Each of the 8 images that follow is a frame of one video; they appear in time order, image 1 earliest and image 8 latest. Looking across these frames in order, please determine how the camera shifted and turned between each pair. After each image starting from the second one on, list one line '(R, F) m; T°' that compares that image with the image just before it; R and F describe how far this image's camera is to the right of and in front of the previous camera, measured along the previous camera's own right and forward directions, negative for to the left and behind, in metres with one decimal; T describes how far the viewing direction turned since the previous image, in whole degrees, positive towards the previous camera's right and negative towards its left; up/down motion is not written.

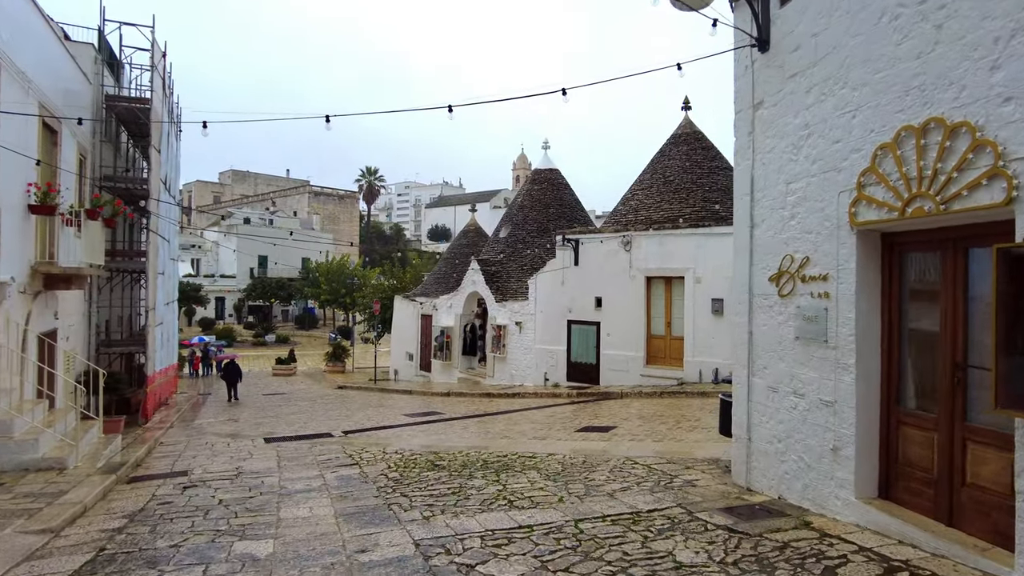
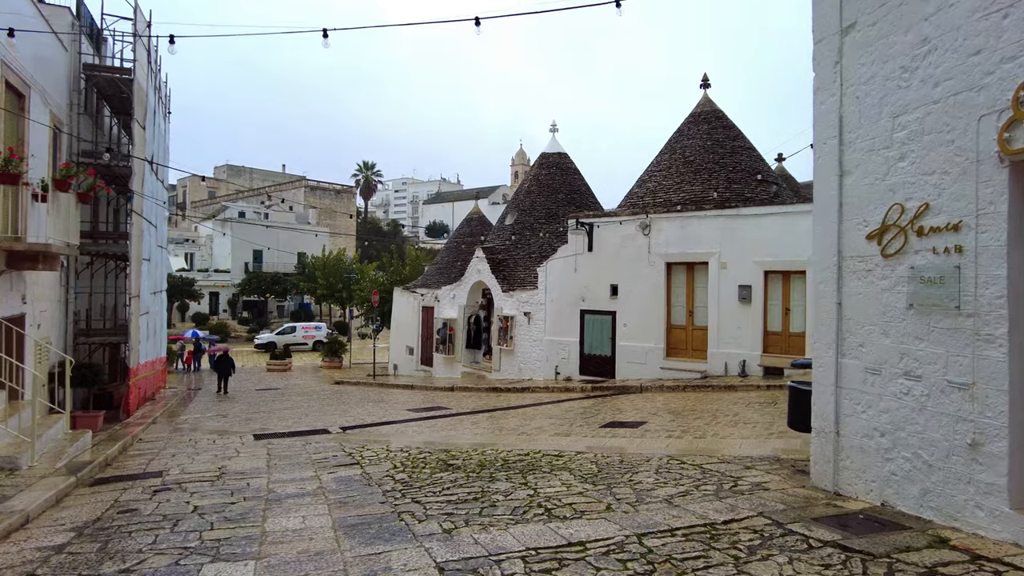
(-0.3, +1.1) m; 0°
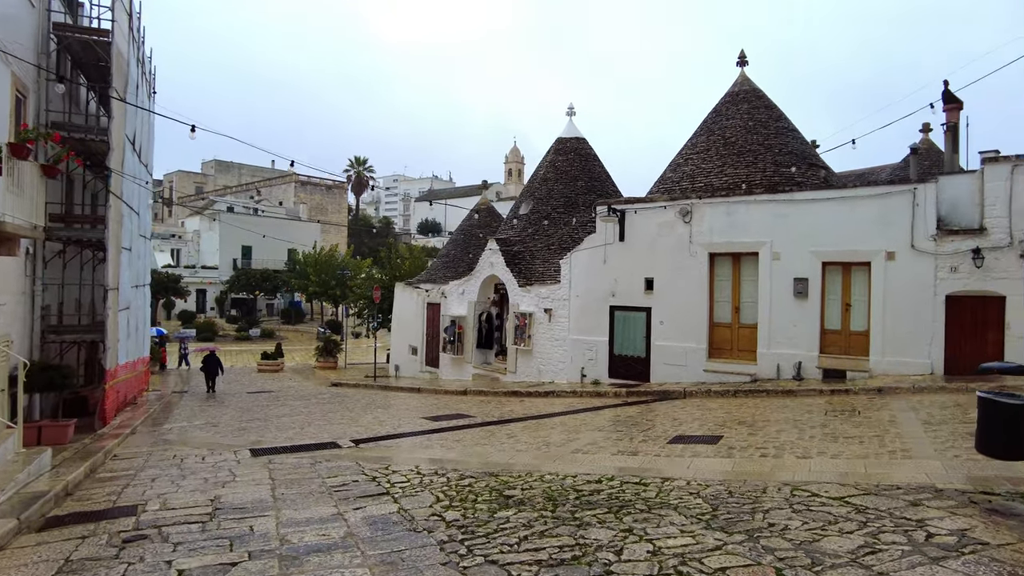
(-0.7, +1.5) m; +1°
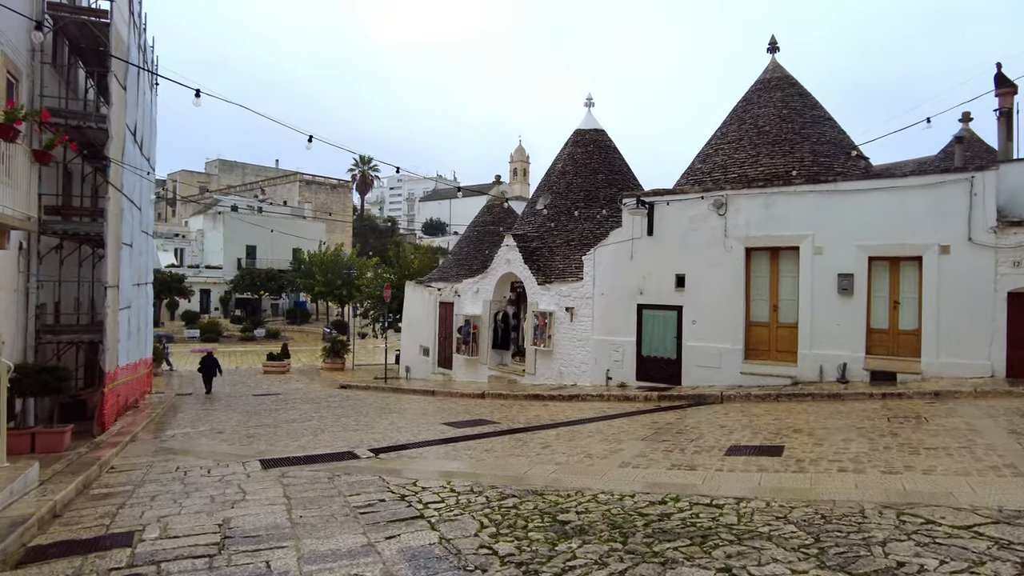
(-0.4, +0.8) m; 0°
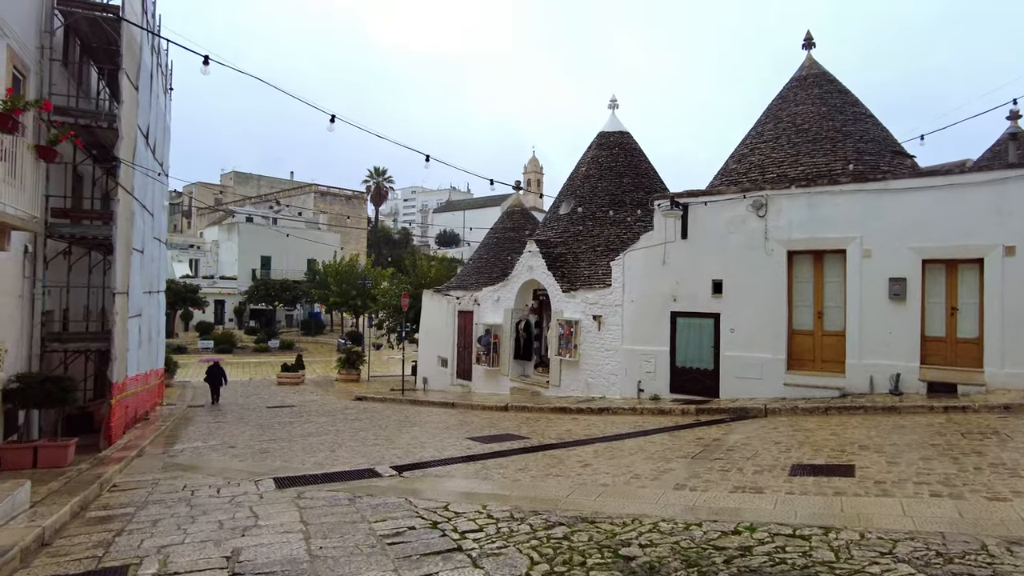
(-0.3, +0.7) m; -1°
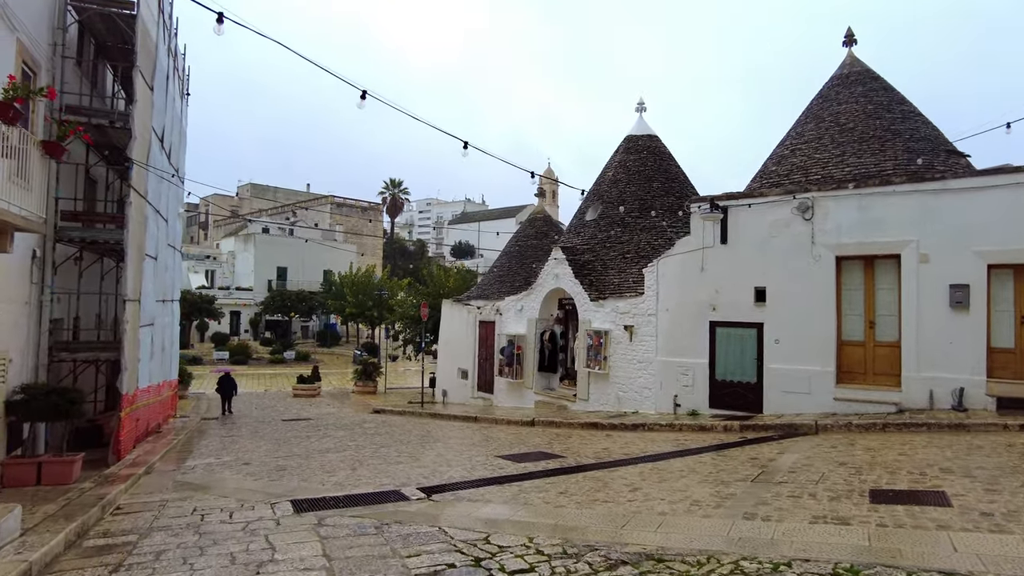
(-0.3, +0.7) m; -1°
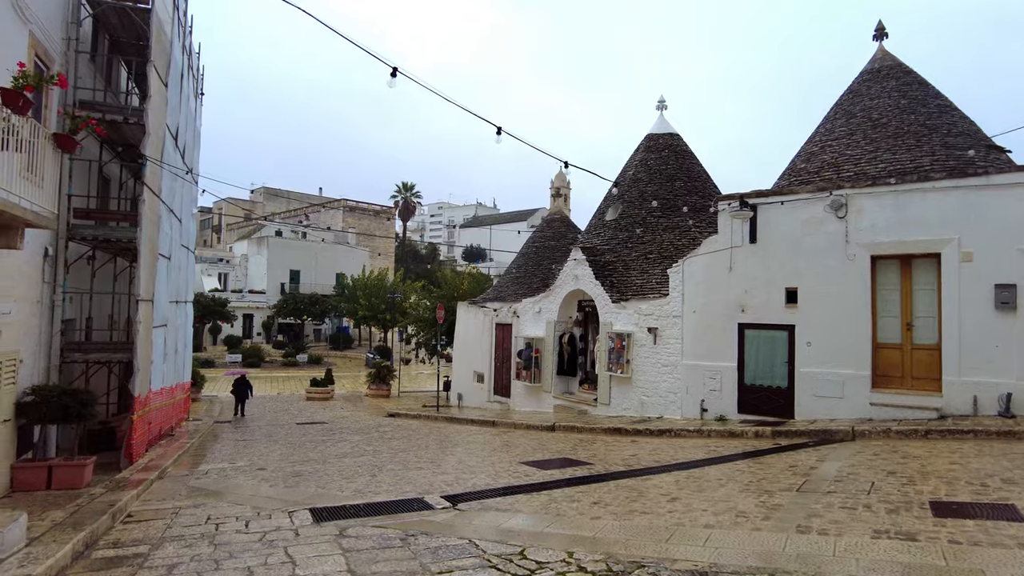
(-0.2, +0.3) m; -1°
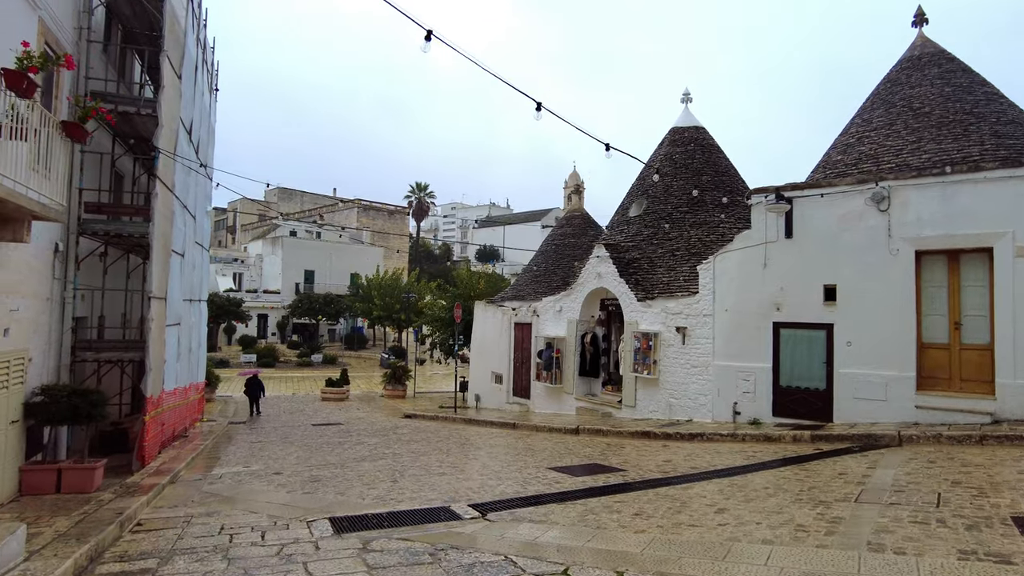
(-0.2, +0.4) m; -1°
